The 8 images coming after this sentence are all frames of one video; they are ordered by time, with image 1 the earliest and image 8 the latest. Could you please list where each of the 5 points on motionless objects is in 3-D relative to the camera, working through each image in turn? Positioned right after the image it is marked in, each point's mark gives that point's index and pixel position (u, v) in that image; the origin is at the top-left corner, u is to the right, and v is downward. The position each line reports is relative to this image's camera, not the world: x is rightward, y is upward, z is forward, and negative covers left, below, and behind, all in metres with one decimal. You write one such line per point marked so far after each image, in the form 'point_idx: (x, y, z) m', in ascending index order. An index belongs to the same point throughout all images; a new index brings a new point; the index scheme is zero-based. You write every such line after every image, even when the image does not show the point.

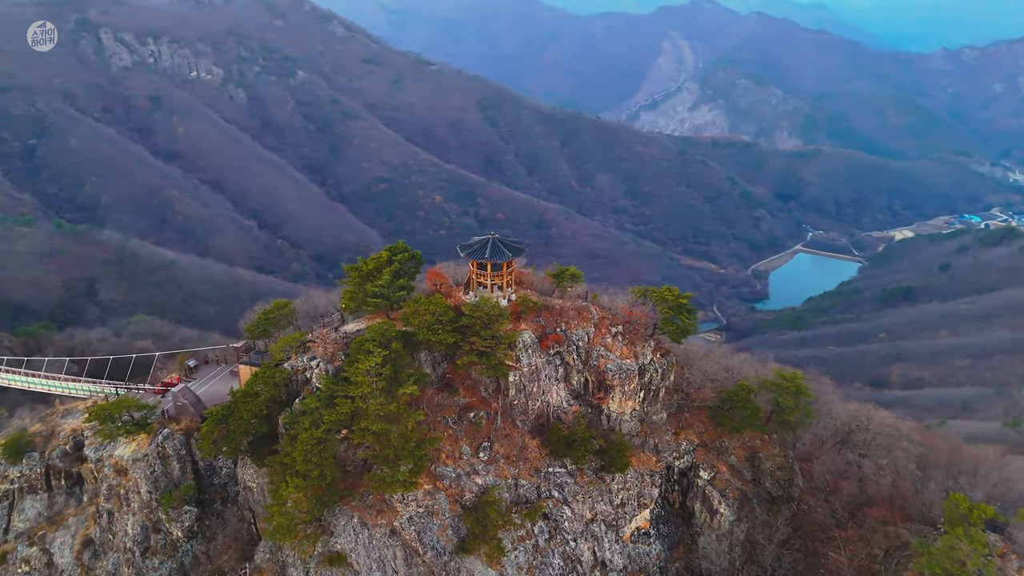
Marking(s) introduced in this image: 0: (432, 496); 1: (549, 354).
0: (-1.9, -5.0, +17.4) m
1: (+0.9, -1.8, +19.7) m
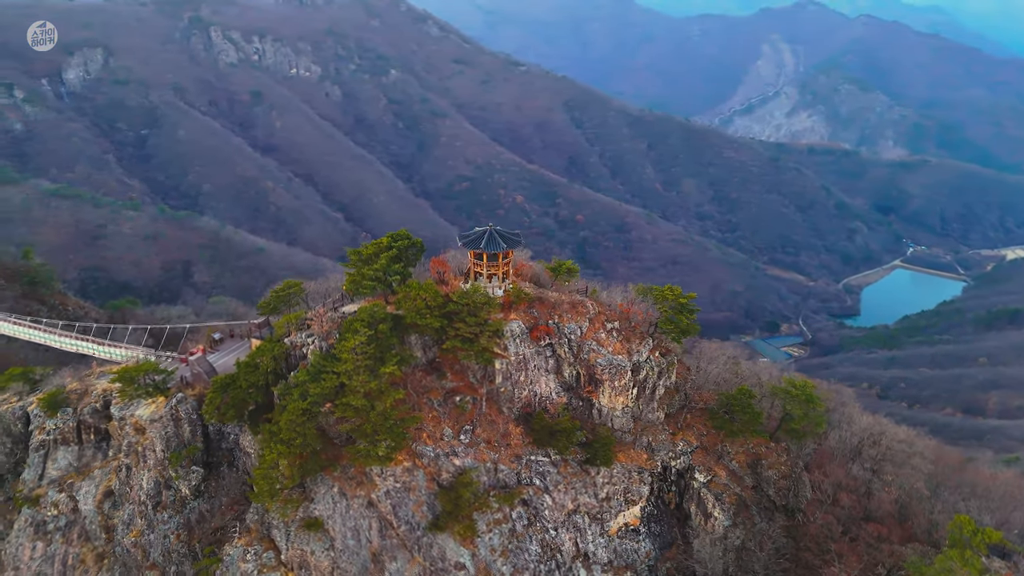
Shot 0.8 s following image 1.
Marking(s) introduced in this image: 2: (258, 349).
0: (-2.5, -4.6, +18.1) m
1: (+0.7, -1.6, +20.1) m
2: (-6.7, -1.6, +19.2) m
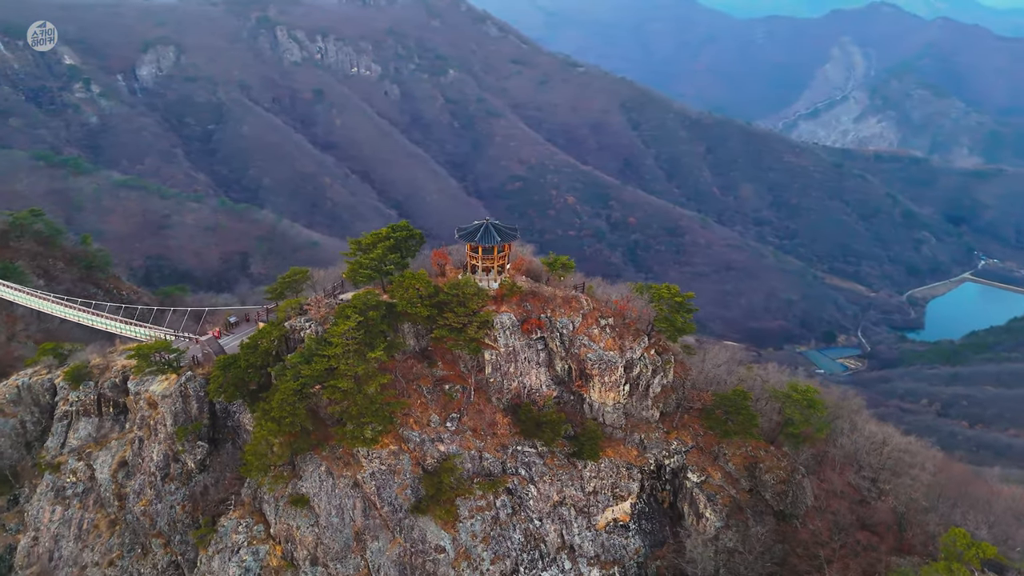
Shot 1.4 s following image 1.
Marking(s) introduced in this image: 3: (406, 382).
0: (-3.0, -4.3, +18.7) m
1: (+0.5, -1.4, +20.5) m
2: (-7.0, -1.2, +20.0) m
3: (-2.9, -2.6, +19.6) m
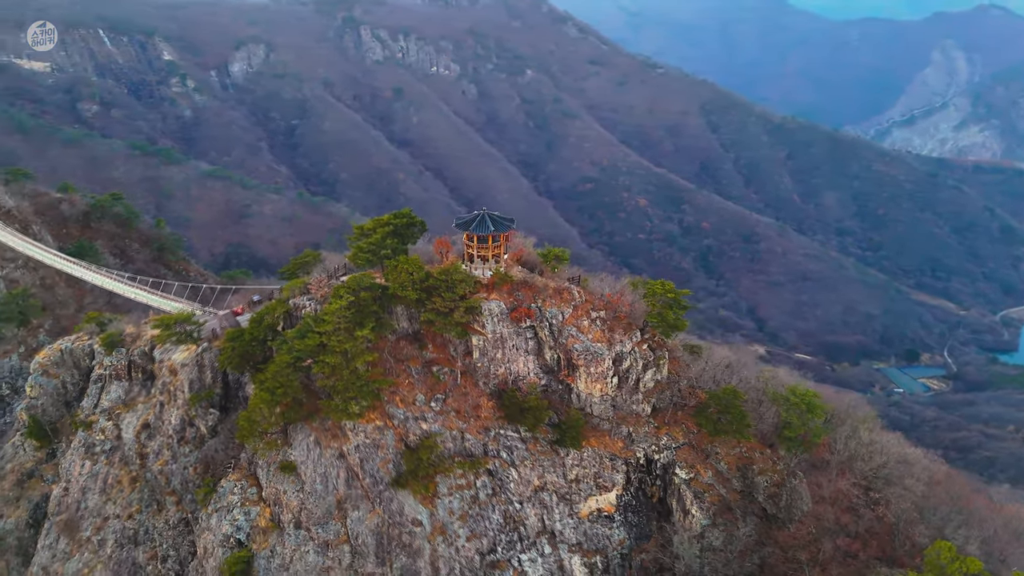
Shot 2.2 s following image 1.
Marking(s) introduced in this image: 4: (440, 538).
0: (-3.6, -3.9, +19.6) m
1: (+0.2, -1.1, +21.0) m
2: (-7.3, -0.6, +21.4) m
3: (-3.3, -2.1, +20.5) m
4: (-1.9, -6.7, +19.4) m
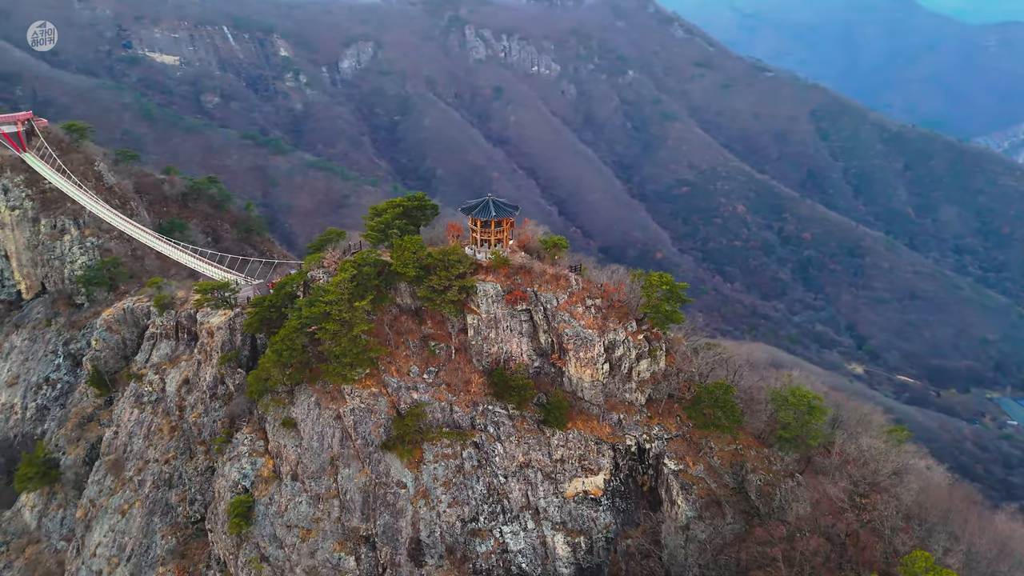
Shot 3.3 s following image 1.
0: (-4.0, -3.2, +21.0) m
1: (0.0, -0.6, +21.9) m
2: (-7.3, +0.3, +23.2) m
3: (-3.5, -1.4, +21.9) m
4: (-2.6, -6.1, +20.6) m
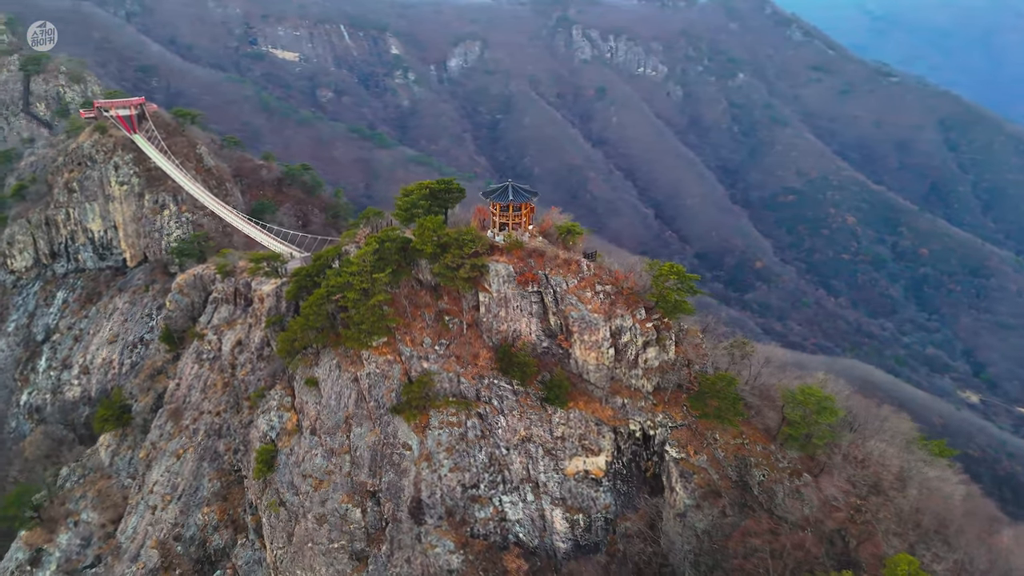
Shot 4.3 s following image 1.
0: (-3.9, -2.4, +22.6) m
1: (+0.4, 0.0, +22.9) m
2: (-6.6, +1.3, +25.2) m
3: (-3.2, -0.6, +23.4) m
4: (-2.7, -5.4, +22.0) m
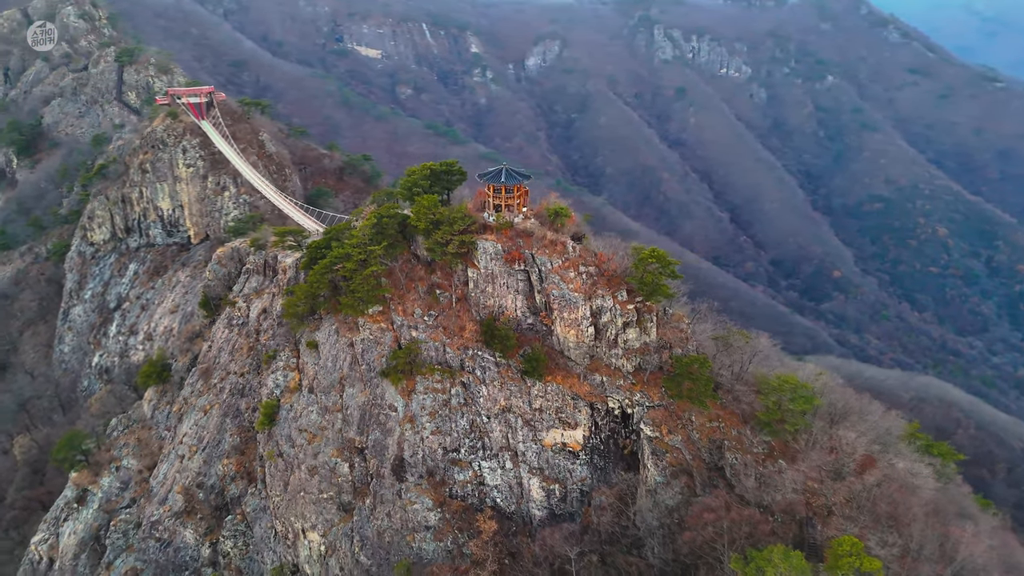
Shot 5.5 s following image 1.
0: (-4.4, -1.4, +24.2) m
1: (0.0, +0.7, +24.1) m
2: (-6.7, +2.3, +27.1) m
3: (-3.6, +0.3, +24.9) m
4: (-3.4, -4.5, +23.5) m
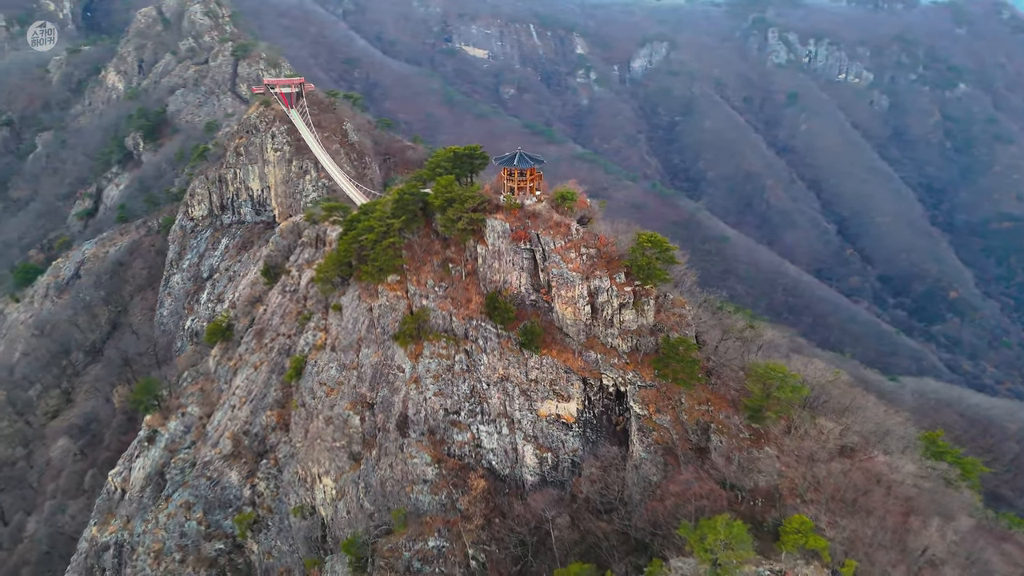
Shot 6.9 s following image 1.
0: (-4.2, -0.3, +26.4) m
1: (+0.2, +1.5, +25.7) m
2: (-5.9, +3.5, +29.6) m
3: (-3.2, +1.3, +27.0) m
4: (-3.5, -3.4, +25.5) m
